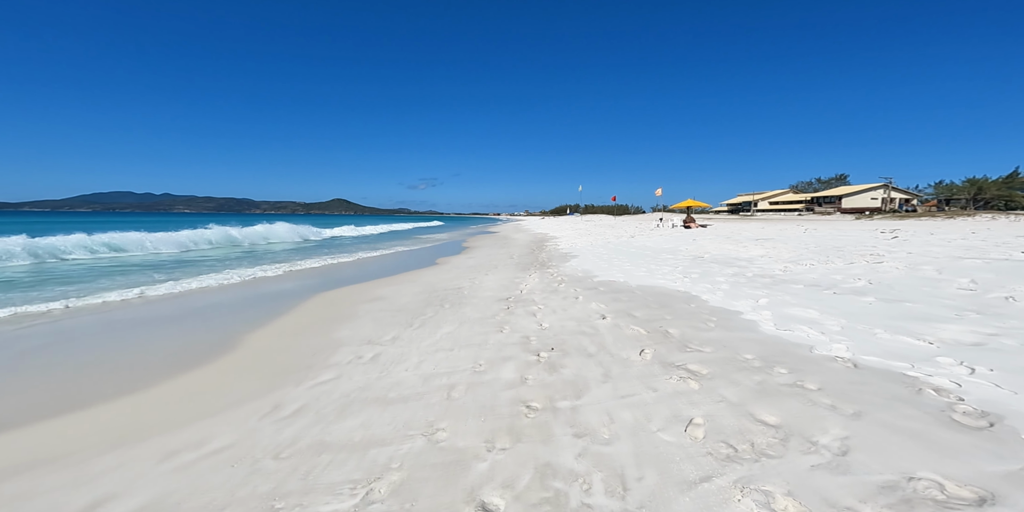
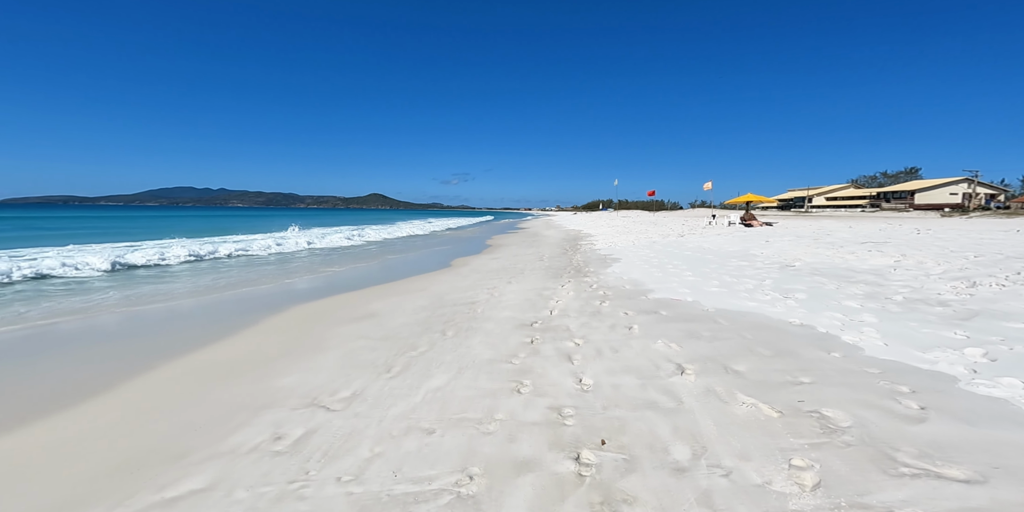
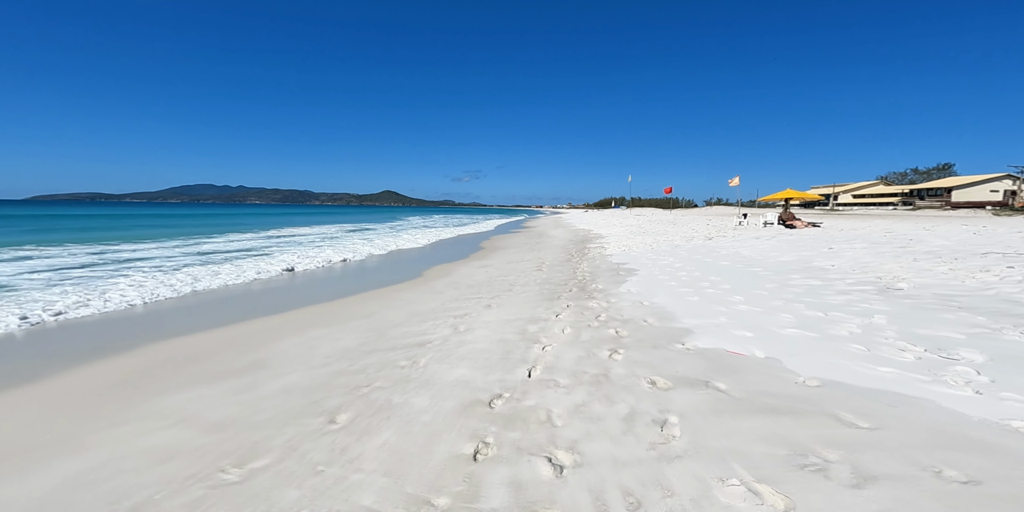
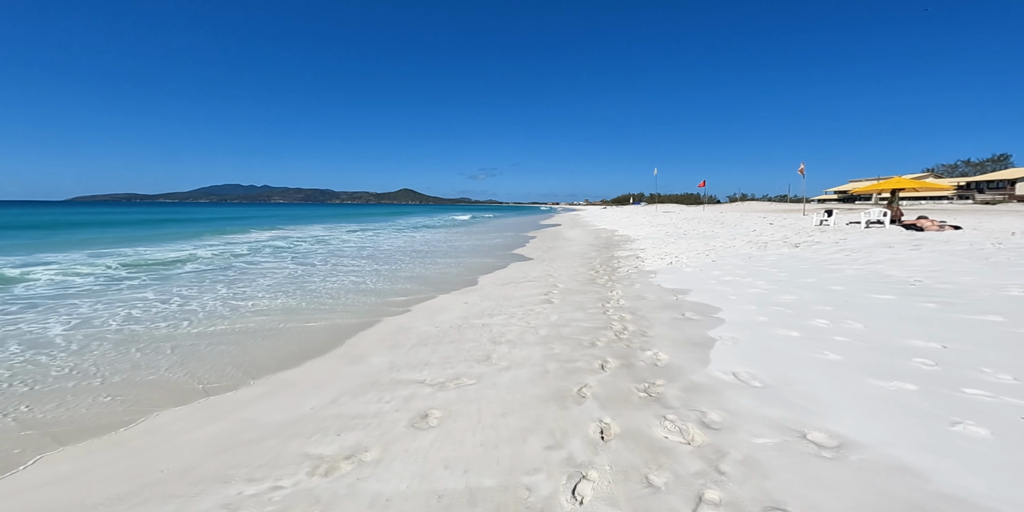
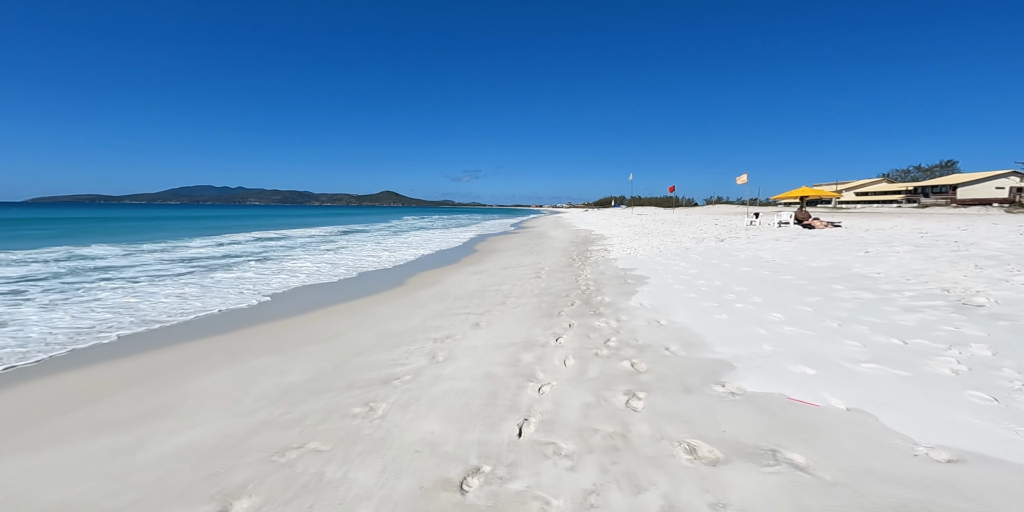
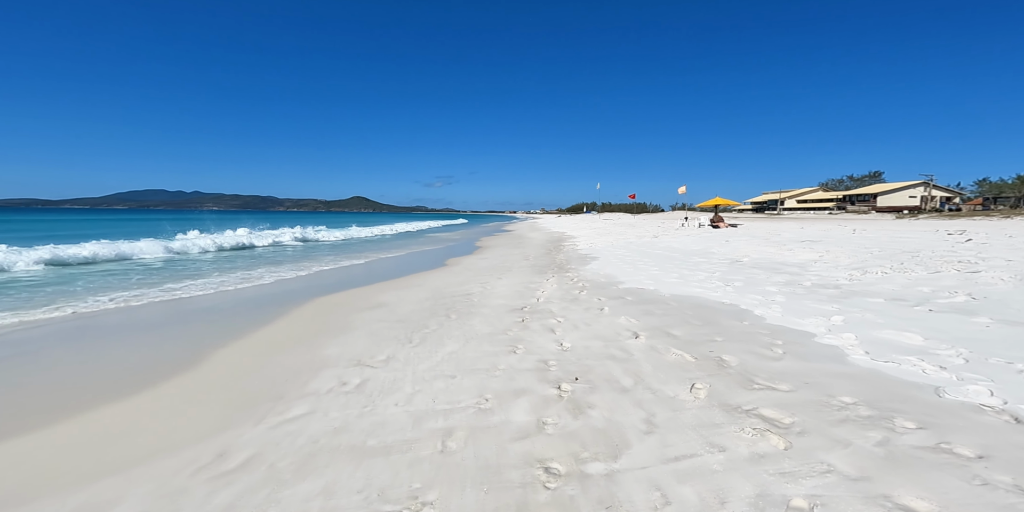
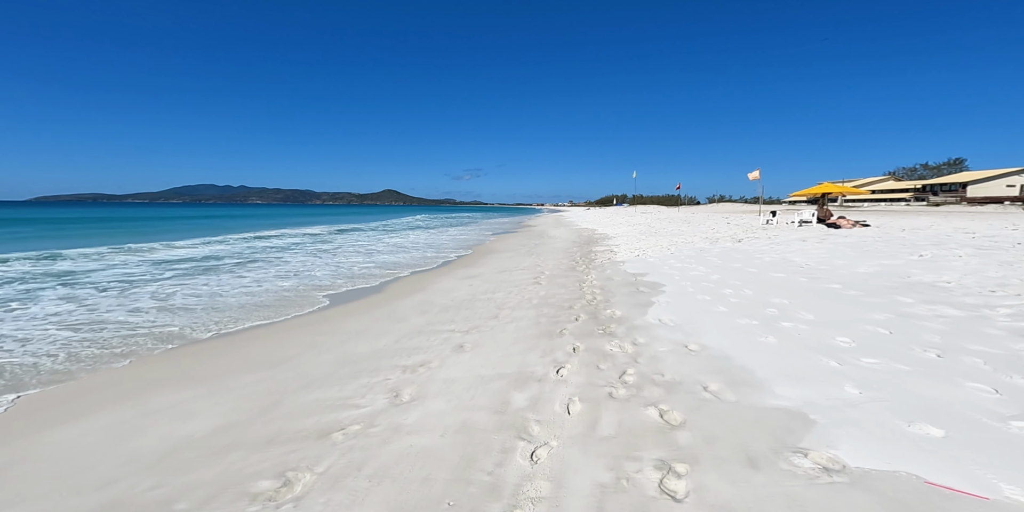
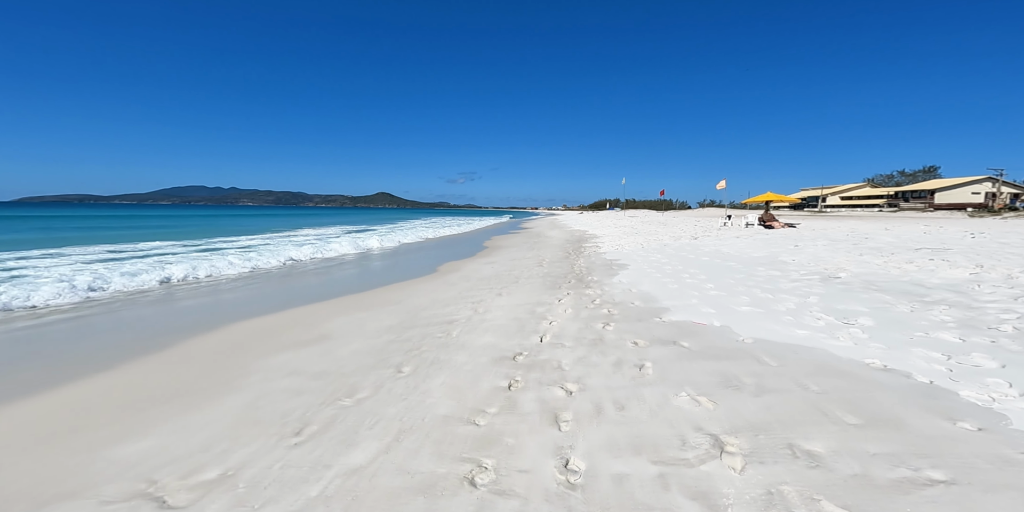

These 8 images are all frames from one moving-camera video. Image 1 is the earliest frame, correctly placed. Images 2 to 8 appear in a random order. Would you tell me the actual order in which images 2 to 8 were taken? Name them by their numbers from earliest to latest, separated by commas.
6, 2, 8, 3, 5, 7, 4
